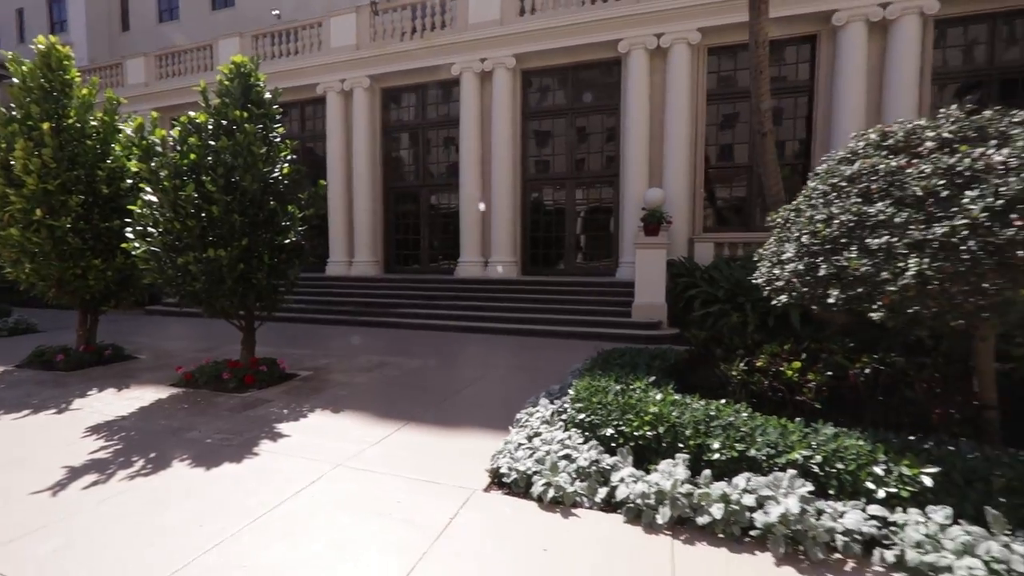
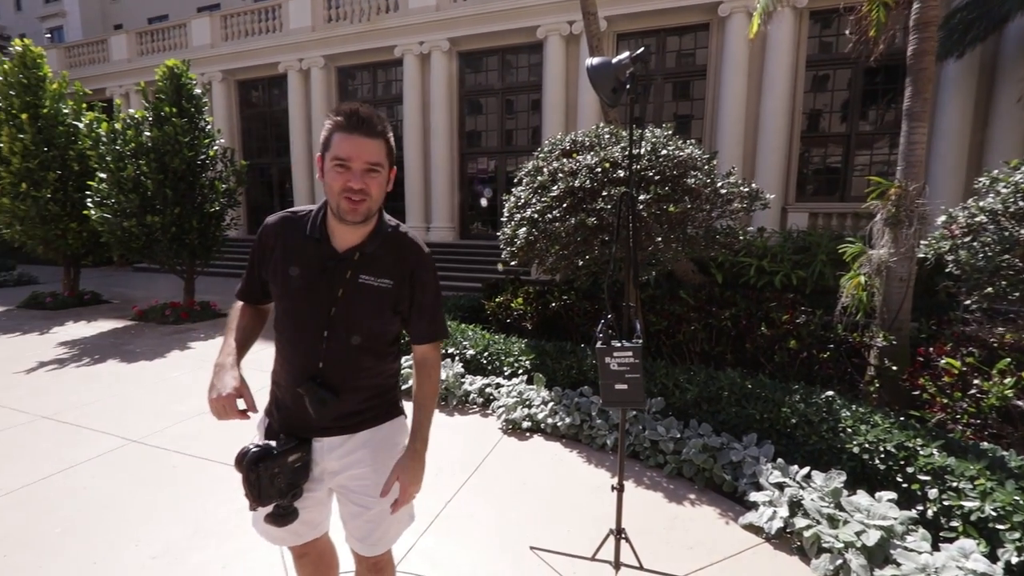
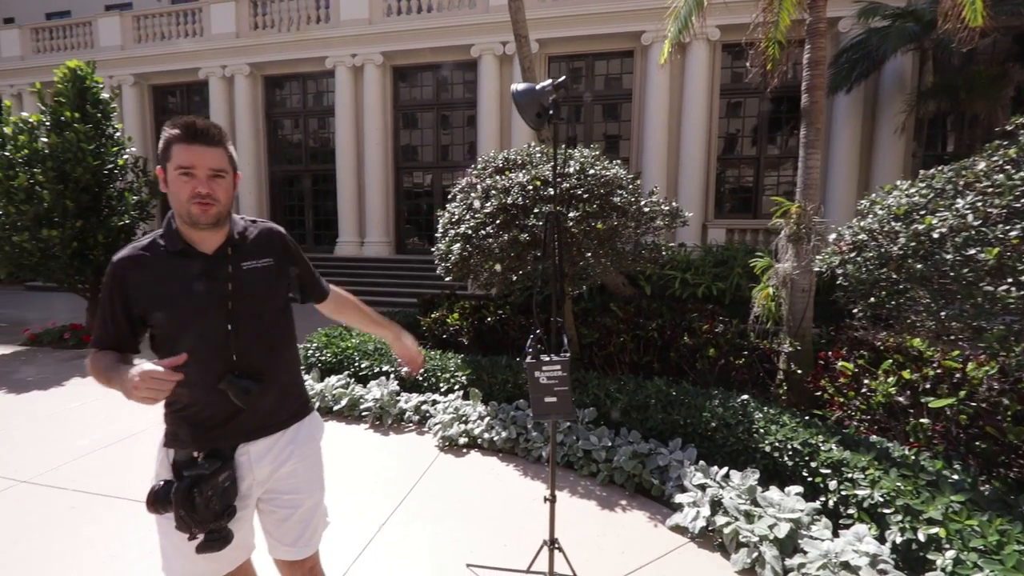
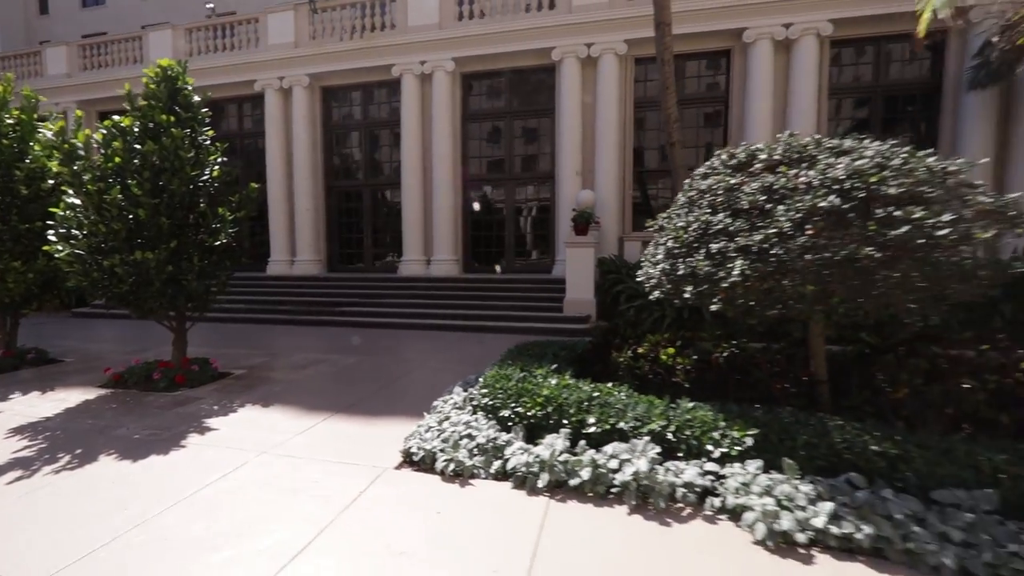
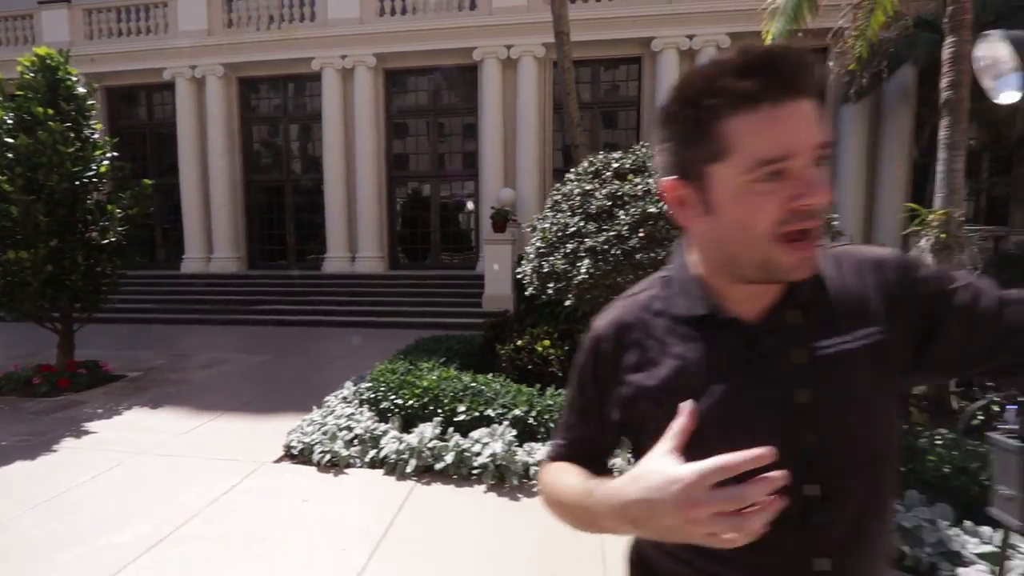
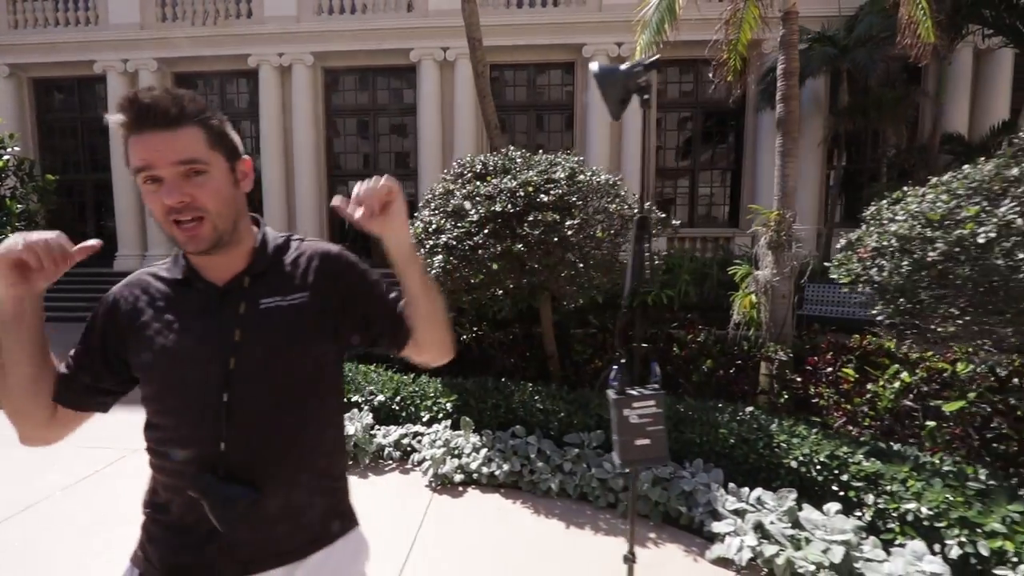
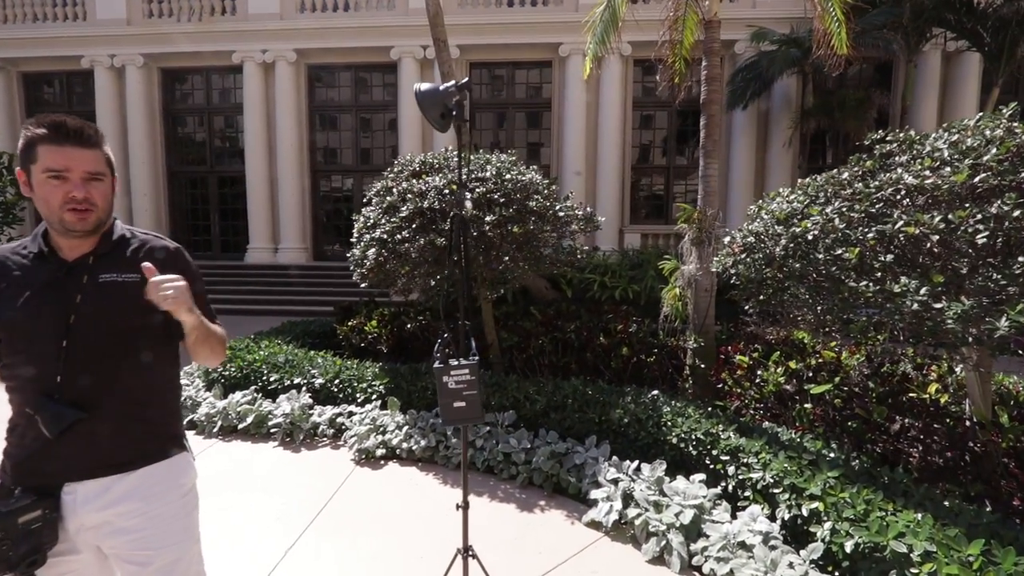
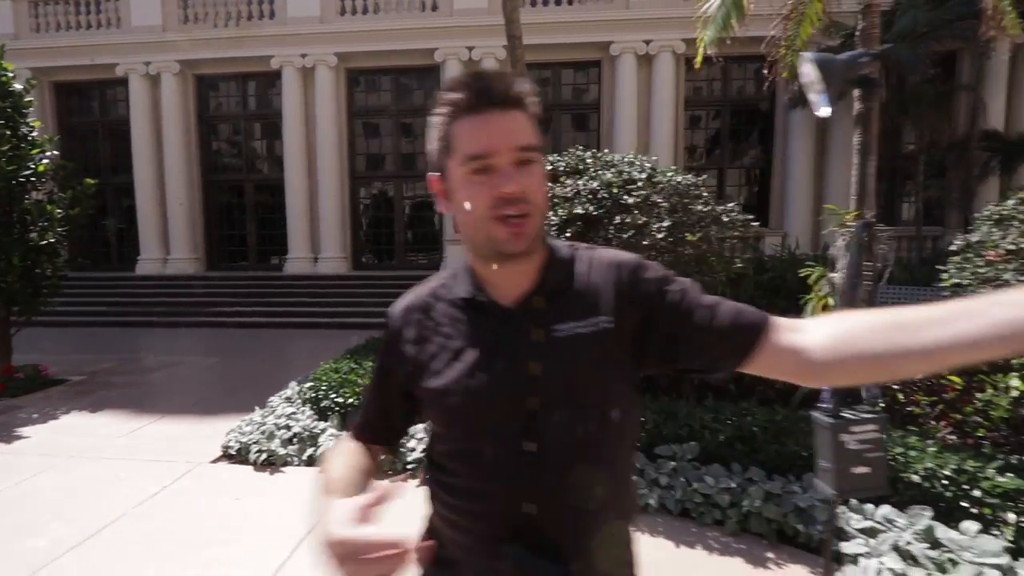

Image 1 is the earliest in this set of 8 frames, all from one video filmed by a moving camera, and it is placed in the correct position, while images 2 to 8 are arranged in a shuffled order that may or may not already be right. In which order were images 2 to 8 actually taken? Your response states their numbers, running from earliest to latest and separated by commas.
4, 5, 8, 6, 7, 3, 2
